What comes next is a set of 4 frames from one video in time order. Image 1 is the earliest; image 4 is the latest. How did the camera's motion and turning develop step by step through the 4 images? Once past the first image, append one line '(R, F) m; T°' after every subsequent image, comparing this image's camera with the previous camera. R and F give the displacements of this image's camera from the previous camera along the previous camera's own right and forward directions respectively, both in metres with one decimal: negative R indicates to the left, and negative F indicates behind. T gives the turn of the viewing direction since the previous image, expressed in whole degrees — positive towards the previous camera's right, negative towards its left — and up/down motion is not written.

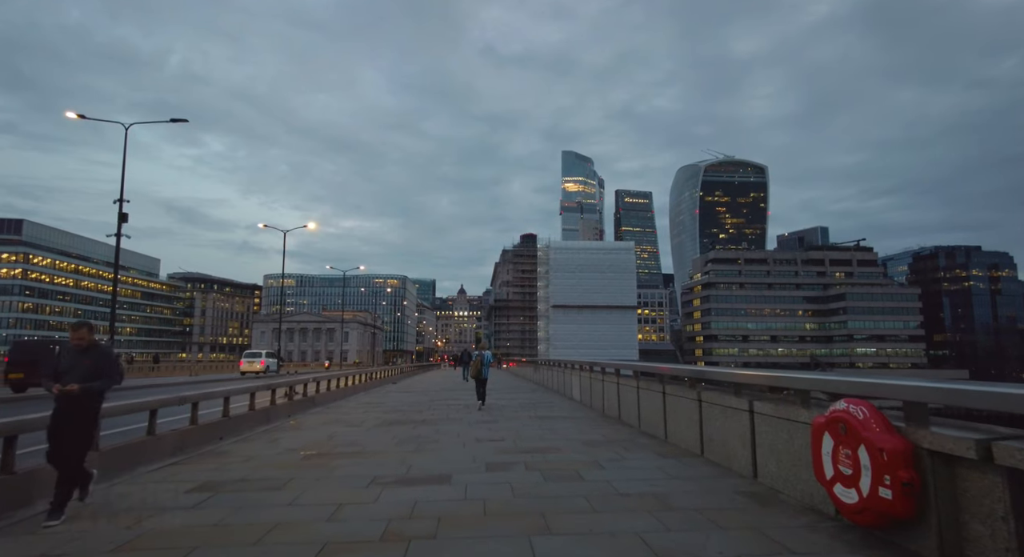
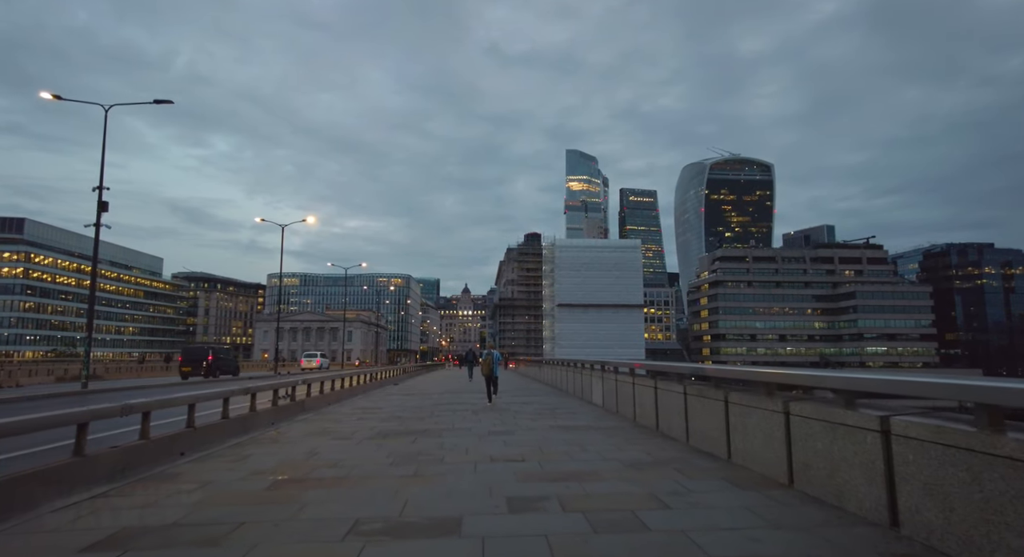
(-0.3, +1.8) m; 0°
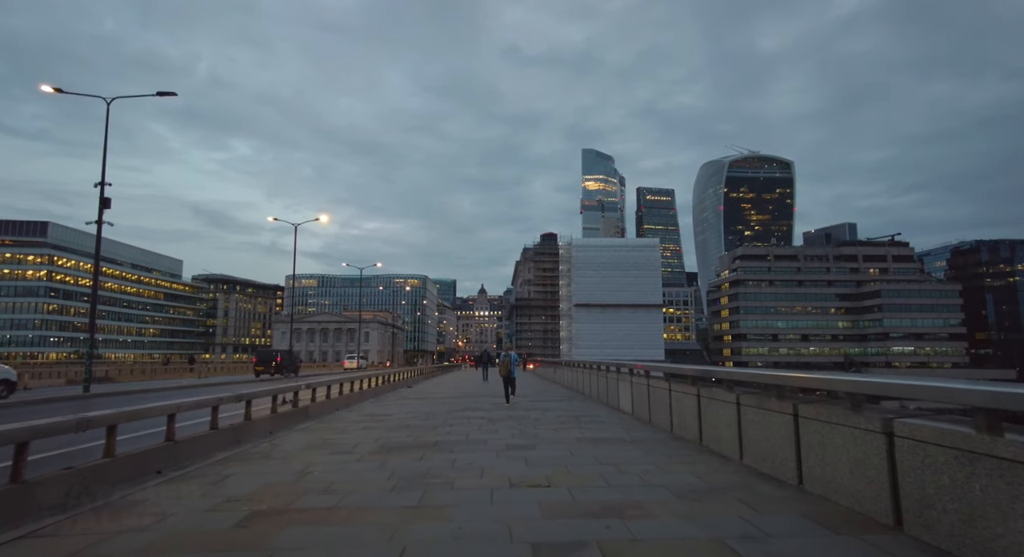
(-0.1, +1.2) m; -2°
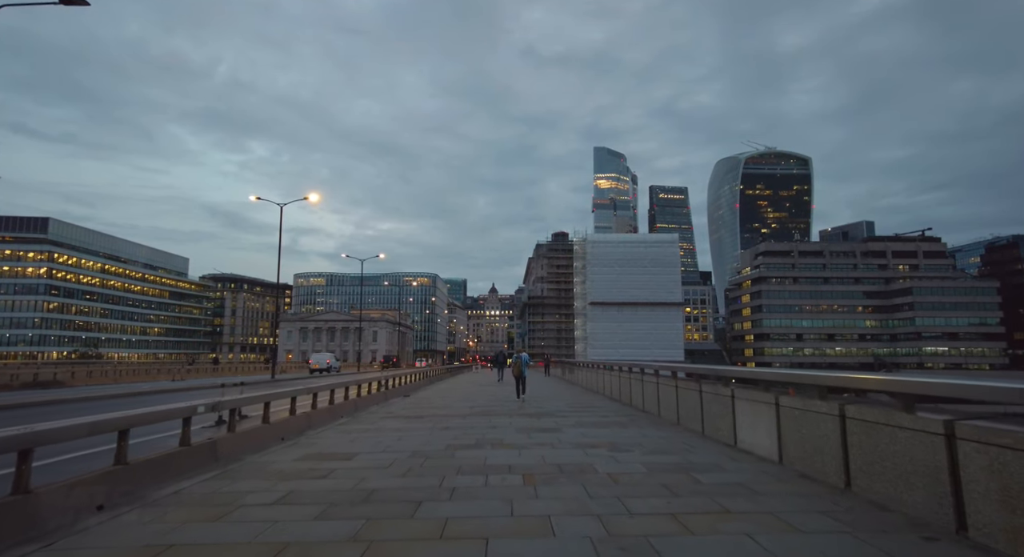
(-0.6, +5.9) m; -1°
